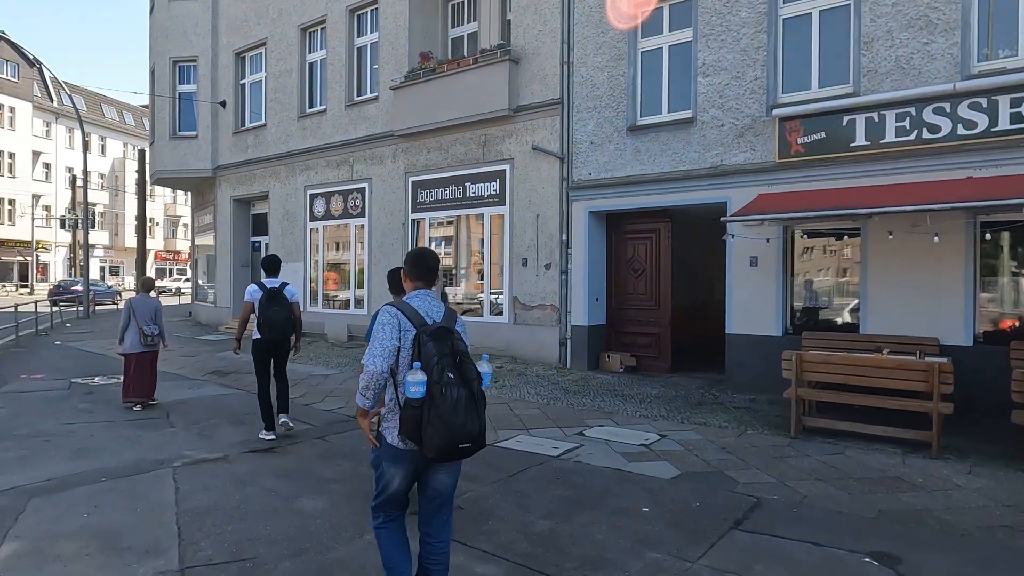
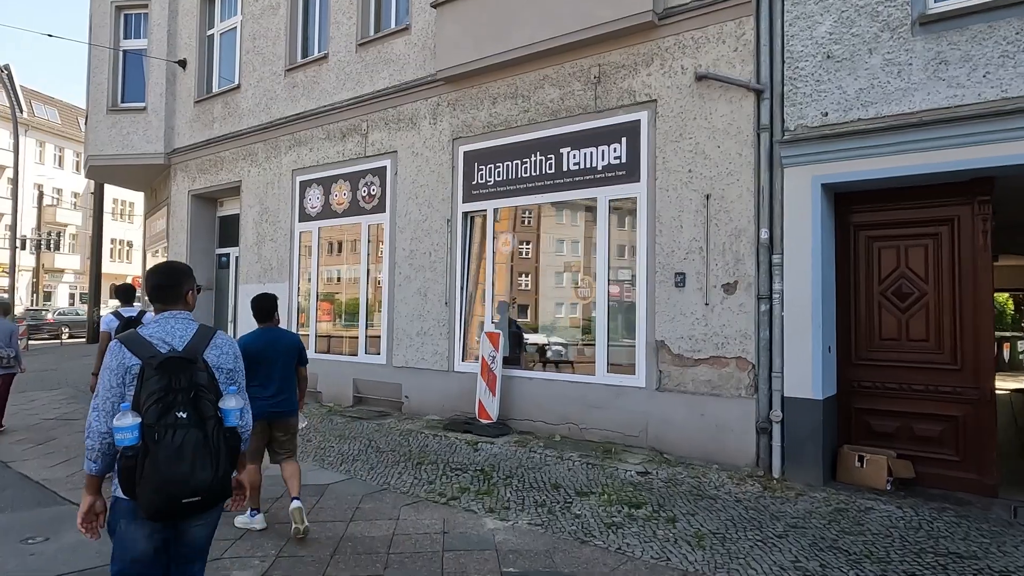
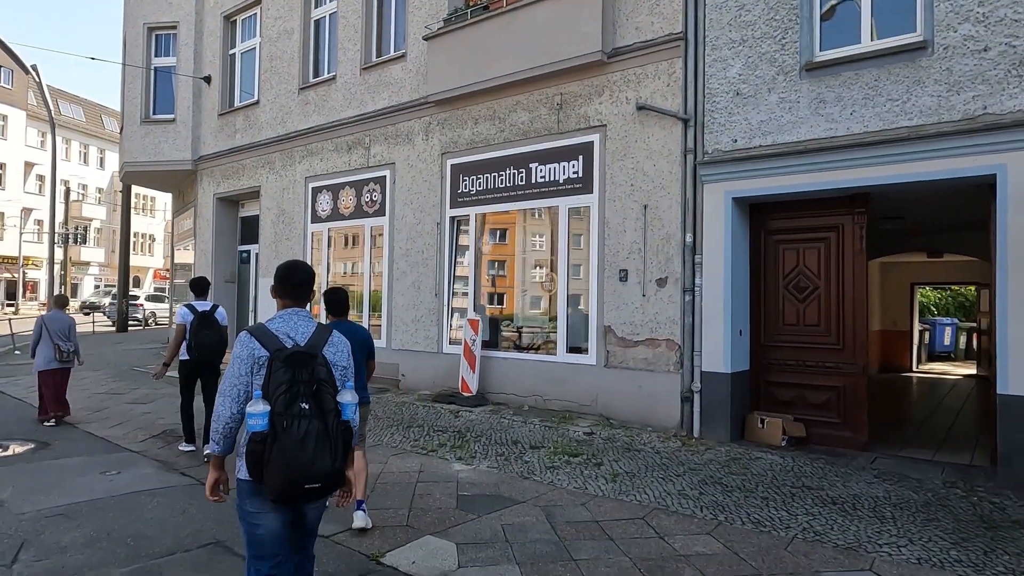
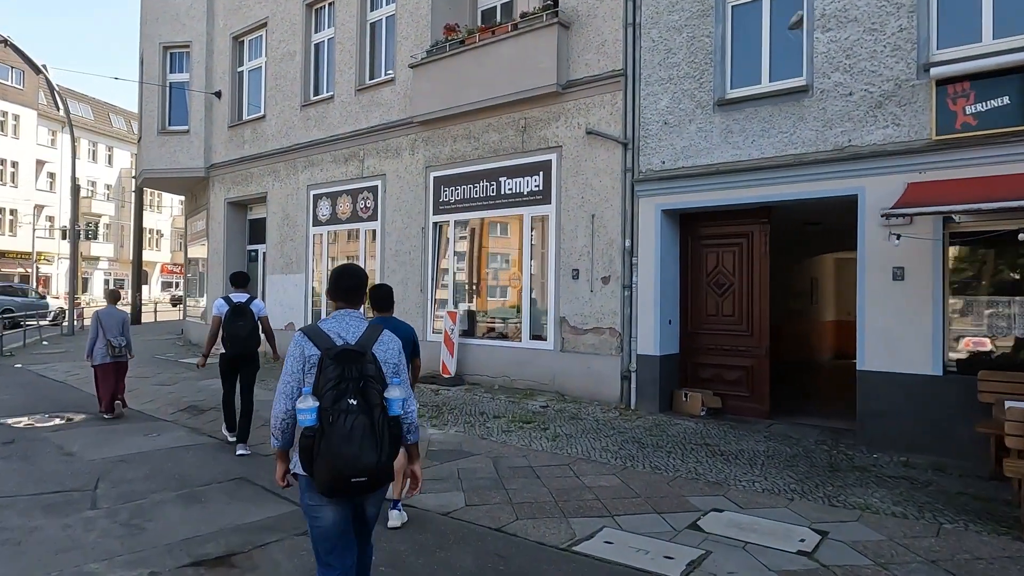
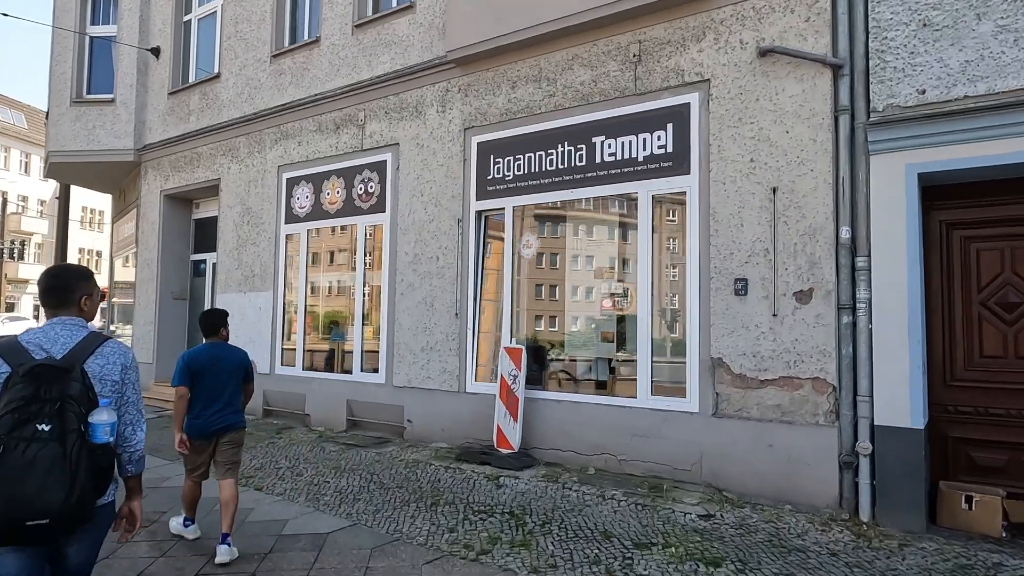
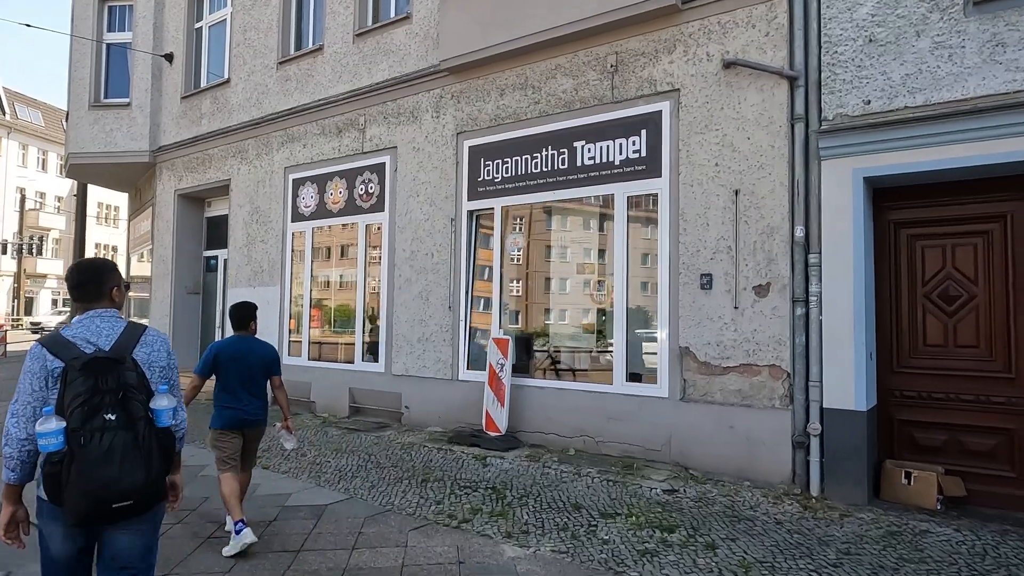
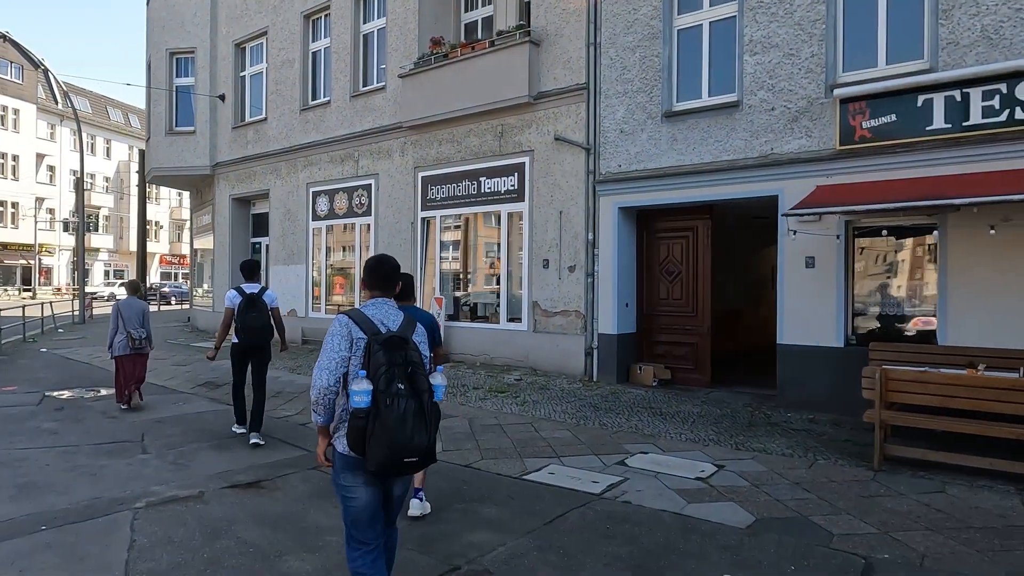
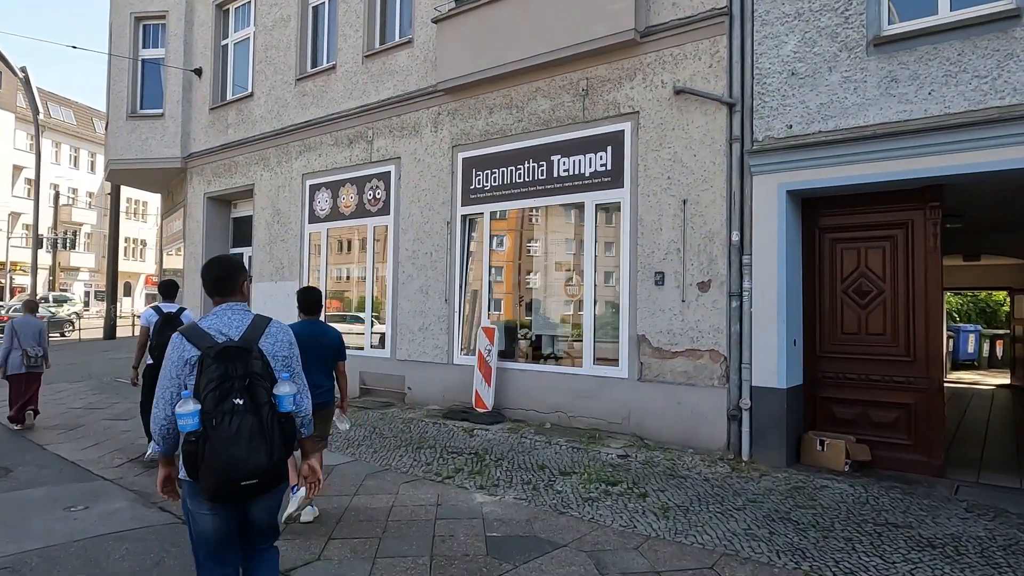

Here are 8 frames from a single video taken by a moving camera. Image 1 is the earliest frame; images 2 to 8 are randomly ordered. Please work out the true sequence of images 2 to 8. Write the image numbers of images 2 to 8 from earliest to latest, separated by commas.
7, 4, 3, 8, 2, 6, 5
